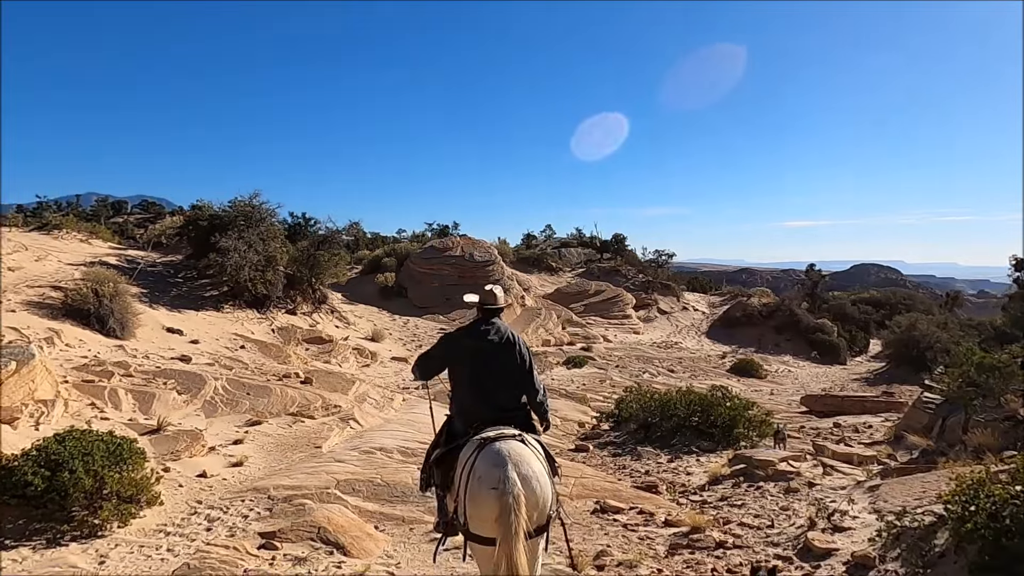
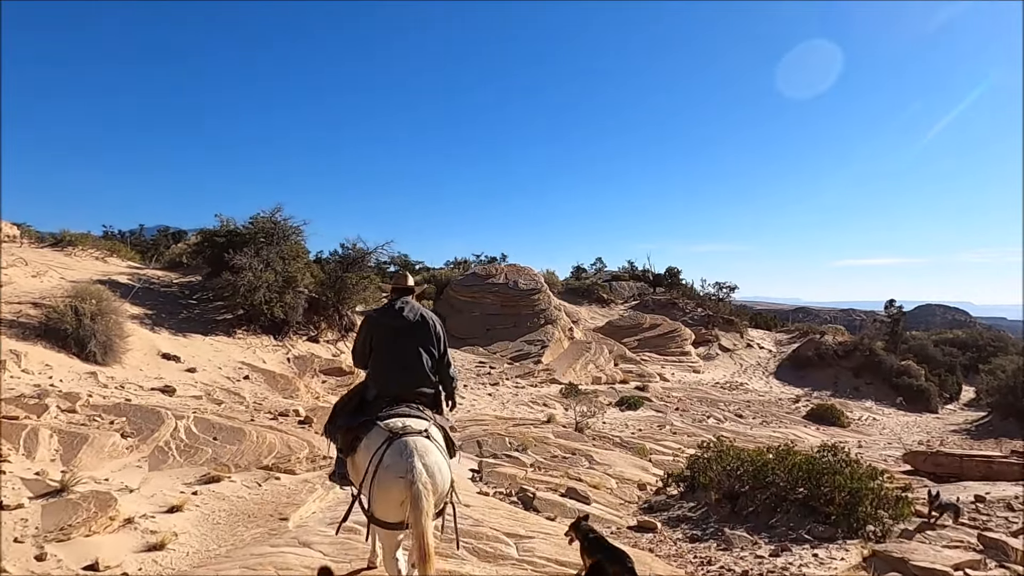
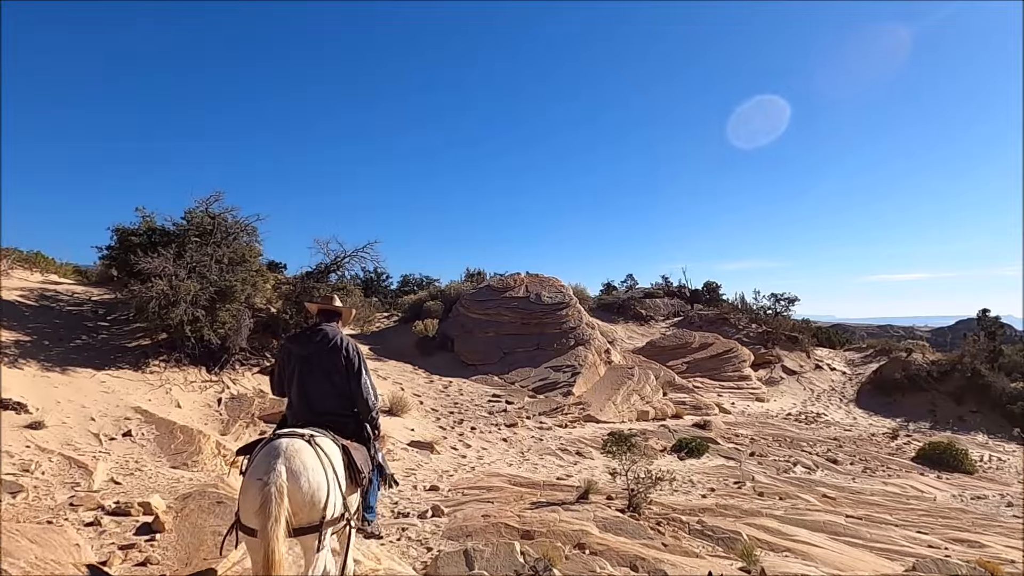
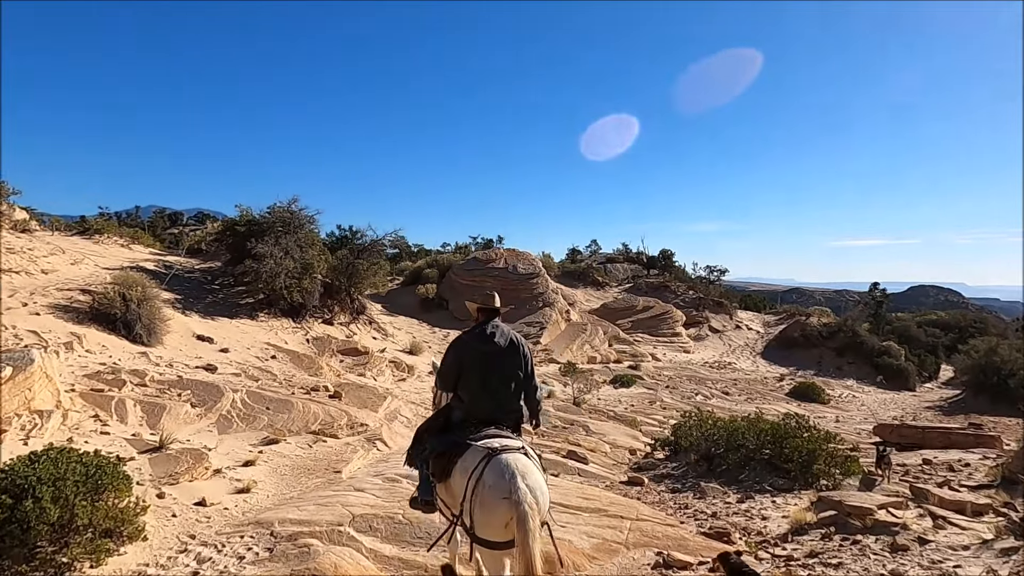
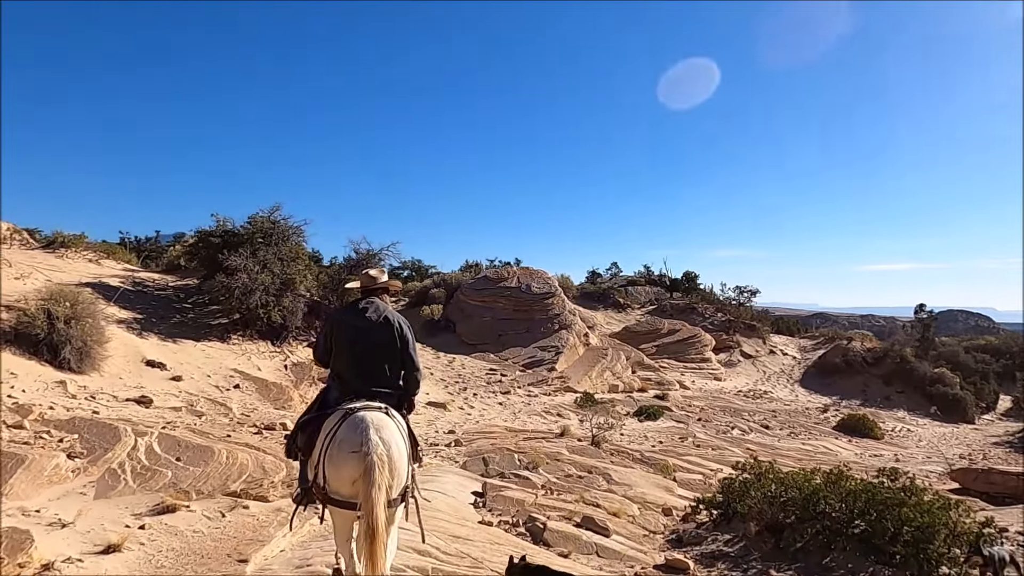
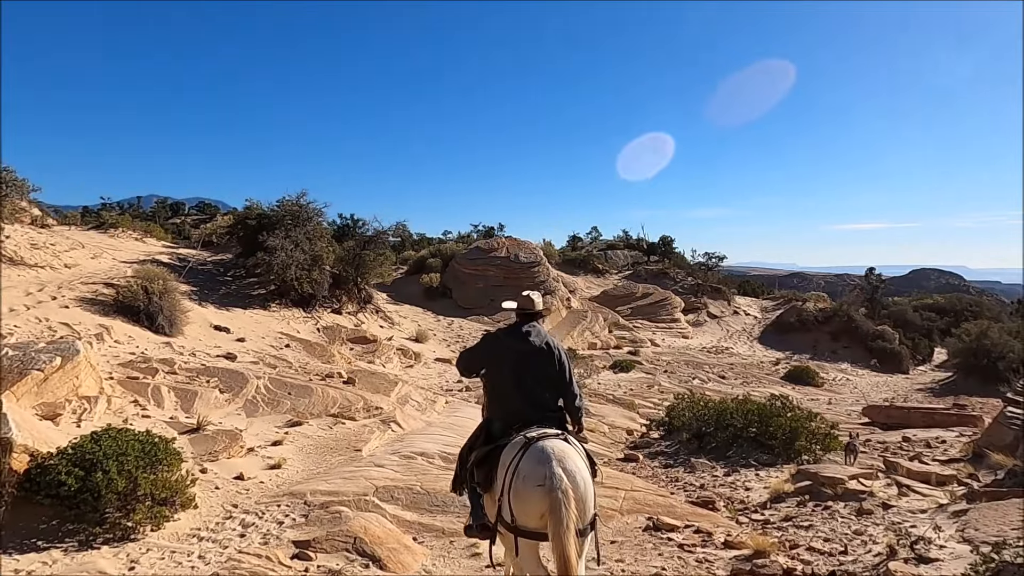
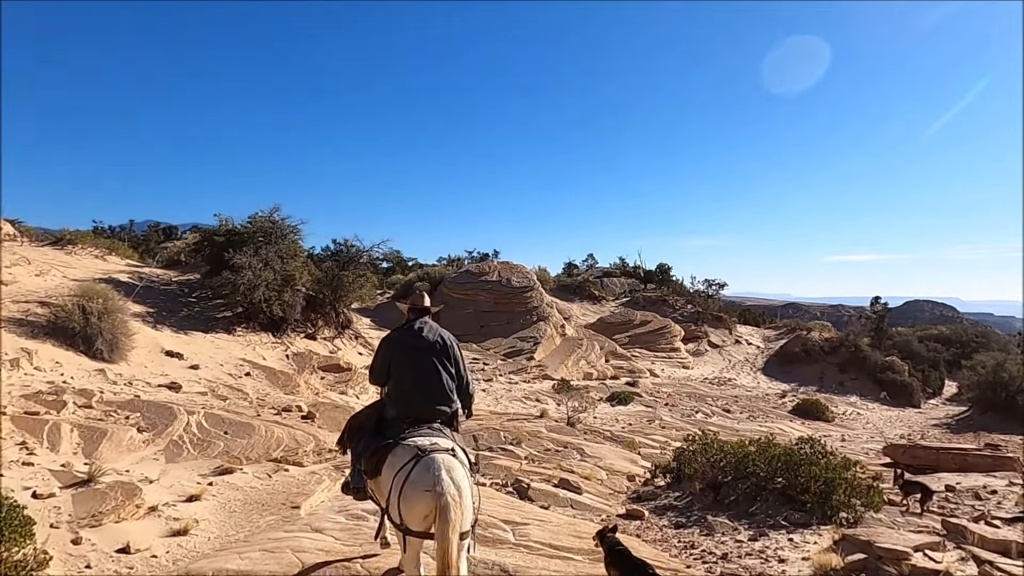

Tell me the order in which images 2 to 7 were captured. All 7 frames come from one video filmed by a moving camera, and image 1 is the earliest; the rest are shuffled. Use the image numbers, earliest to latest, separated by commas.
6, 4, 7, 2, 5, 3
